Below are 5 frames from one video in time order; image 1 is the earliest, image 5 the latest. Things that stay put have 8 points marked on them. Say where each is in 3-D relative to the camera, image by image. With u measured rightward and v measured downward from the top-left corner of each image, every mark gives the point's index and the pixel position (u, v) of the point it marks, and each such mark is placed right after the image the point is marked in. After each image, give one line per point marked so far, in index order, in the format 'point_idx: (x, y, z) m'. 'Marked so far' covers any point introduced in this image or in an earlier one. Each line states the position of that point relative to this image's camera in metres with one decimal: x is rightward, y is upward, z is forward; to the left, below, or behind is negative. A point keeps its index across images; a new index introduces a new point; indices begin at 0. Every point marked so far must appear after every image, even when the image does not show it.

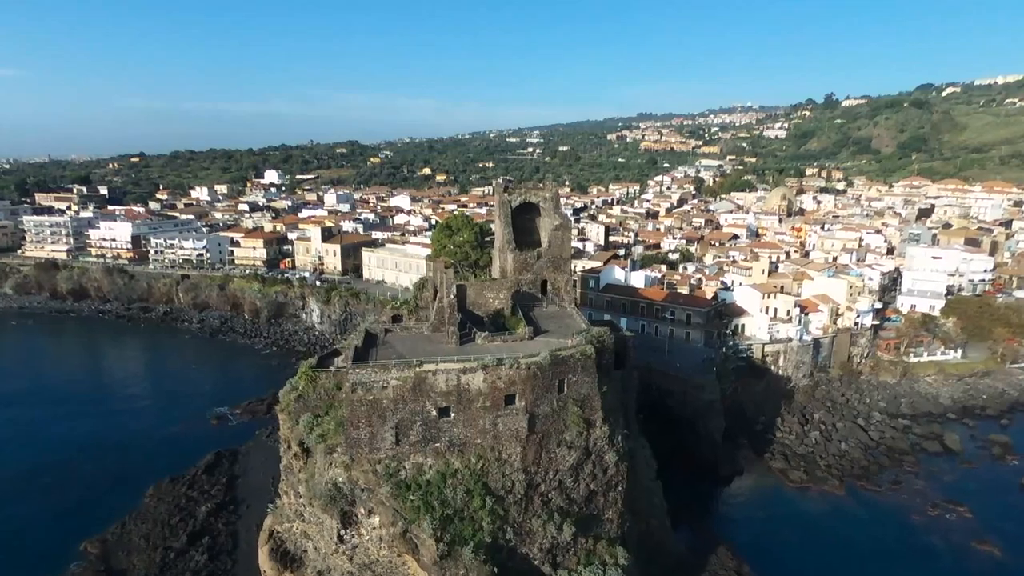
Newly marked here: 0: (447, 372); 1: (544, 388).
0: (-1.9, -2.5, +18.9) m
1: (+1.0, -3.1, +19.8) m
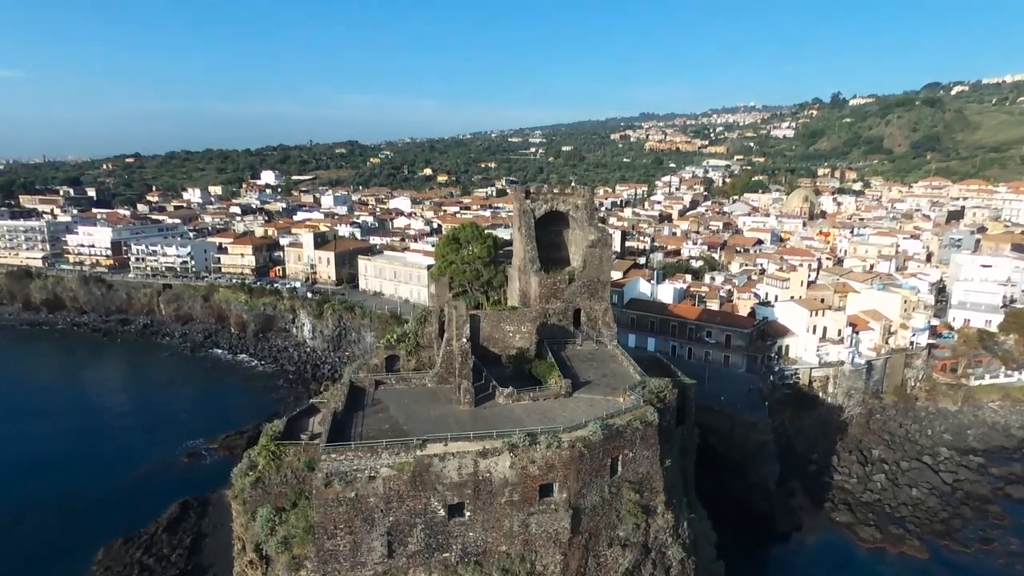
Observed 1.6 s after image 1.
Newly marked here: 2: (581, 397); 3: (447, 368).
0: (-1.1, -3.5, +13.4) m
1: (+1.8, -4.2, +14.4) m
2: (+1.8, -2.8, +16.5) m
3: (-1.8, -2.2, +17.5) m
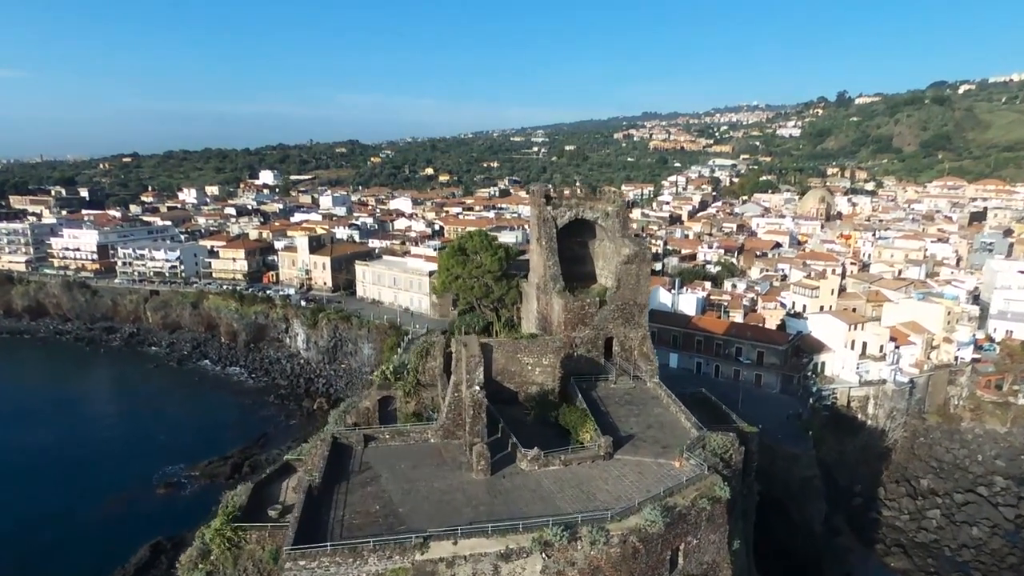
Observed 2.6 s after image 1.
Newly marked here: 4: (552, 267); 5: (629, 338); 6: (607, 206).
0: (-0.6, -4.2, +9.9) m
1: (+2.3, -4.8, +10.9) m
2: (+2.3, -3.5, +13.0) m
3: (-1.3, -2.9, +13.9) m
4: (+1.2, +0.6, +18.5) m
5: (+3.3, -1.4, +17.9) m
6: (+2.9, +2.5, +19.2) m
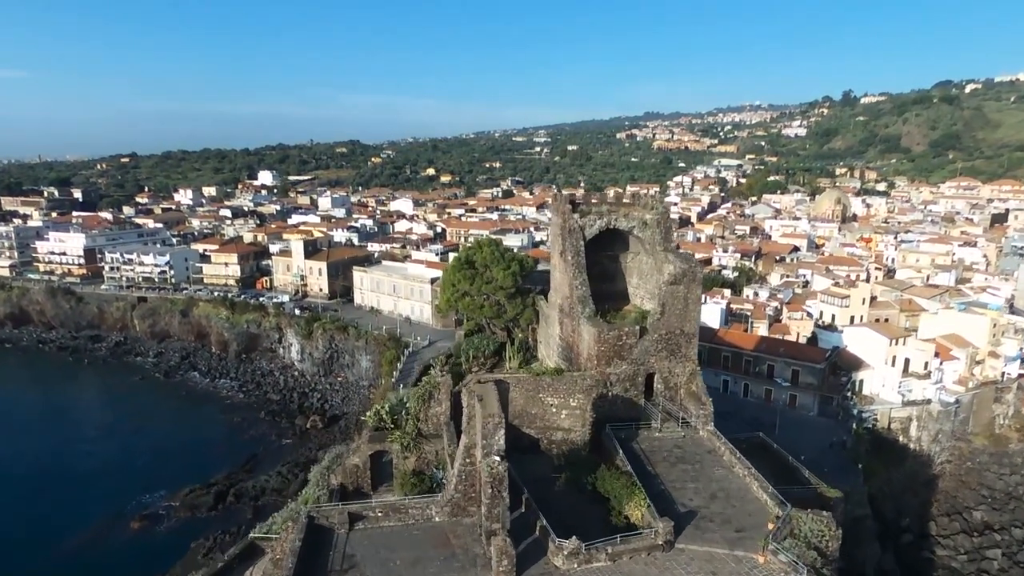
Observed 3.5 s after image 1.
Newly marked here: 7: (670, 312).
0: (-0.1, -4.8, +6.8) m
1: (+2.8, -5.4, +7.8) m
2: (+2.8, -4.1, +9.9) m
3: (-0.8, -3.5, +10.8) m
4: (+1.6, 0.0, +15.4) m
5: (+3.8, -2.0, +14.8) m
6: (+3.4, +1.9, +16.1) m
7: (+3.6, -0.5, +14.5) m
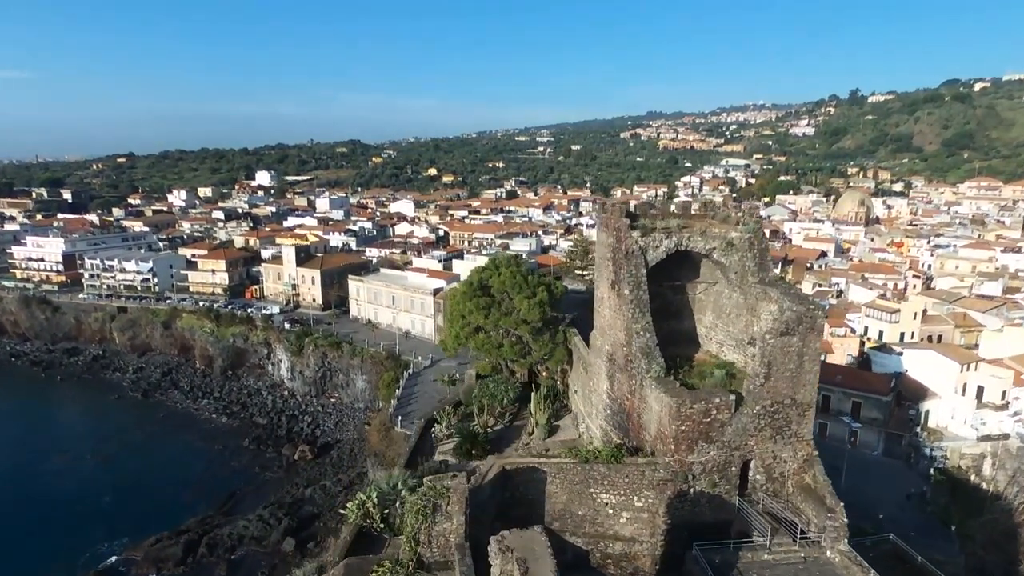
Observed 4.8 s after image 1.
0: (+0.5, -5.6, +2.5) m
1: (+3.4, -6.3, +3.4) m
2: (+3.4, -4.9, +5.5) m
3: (-0.2, -4.3, +6.5) m
4: (+2.3, -0.8, +11.0) m
5: (+4.4, -2.8, +10.4) m
6: (+4.0, +1.1, +11.8) m
7: (+4.2, -1.3, +10.2) m
